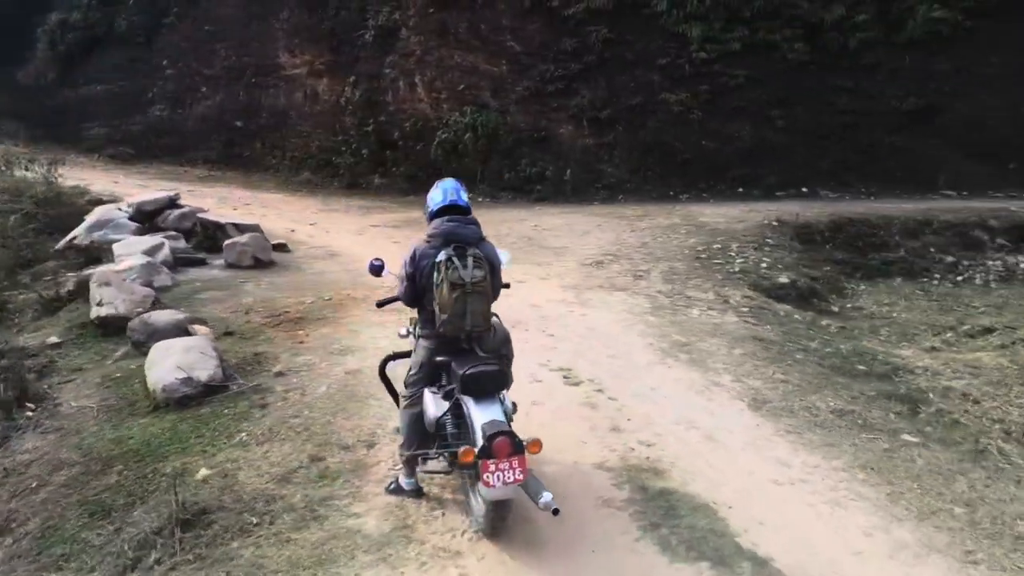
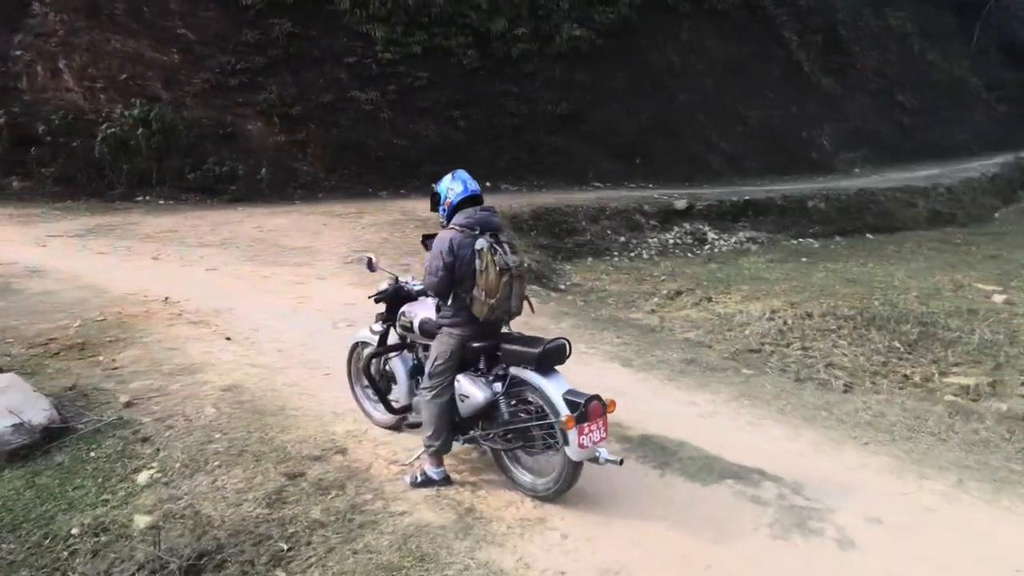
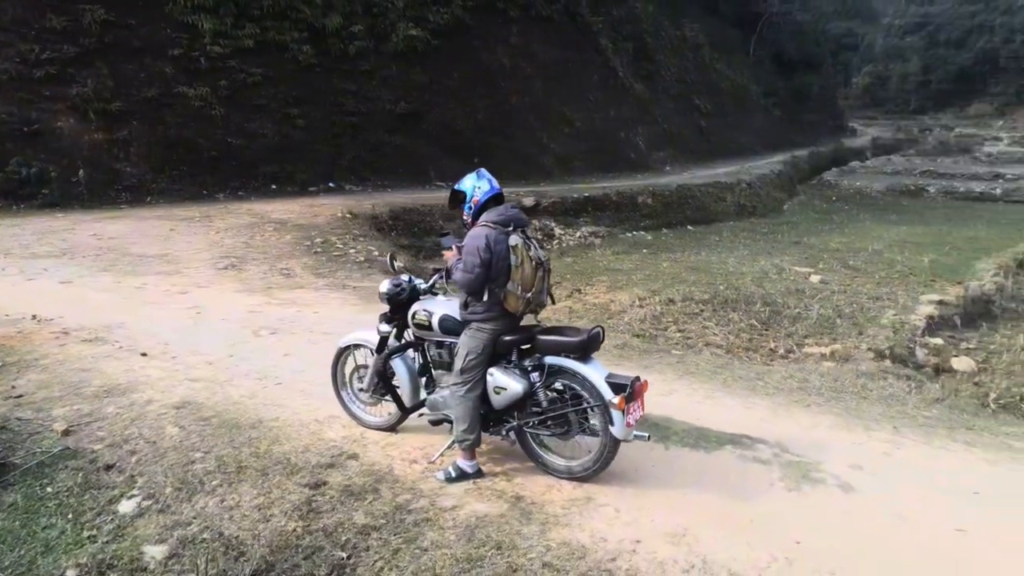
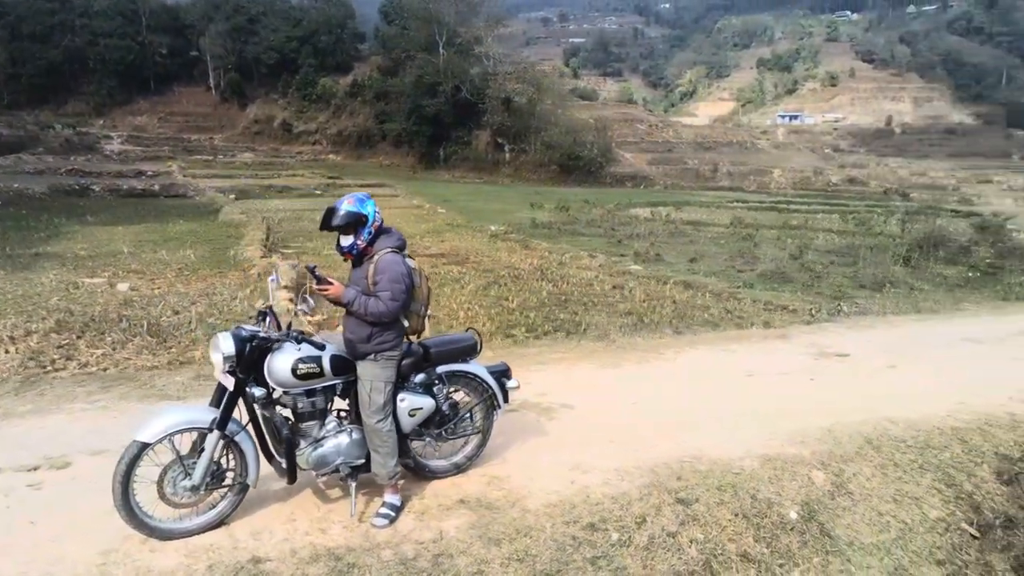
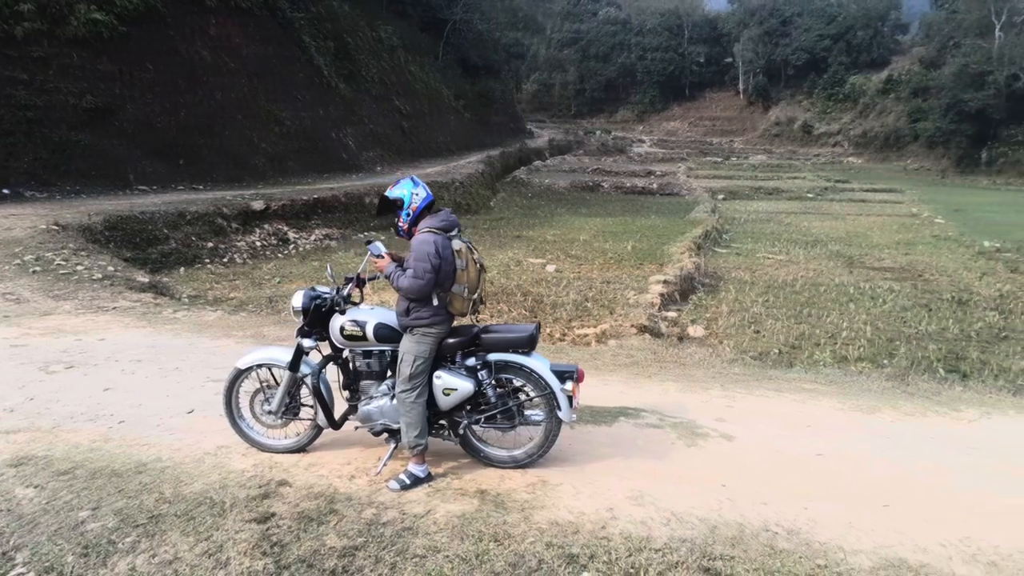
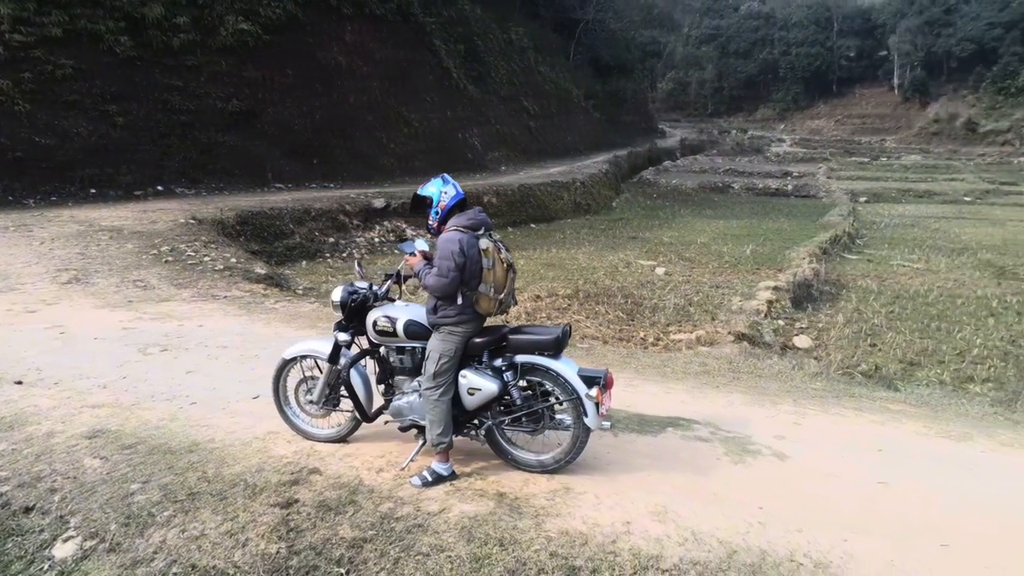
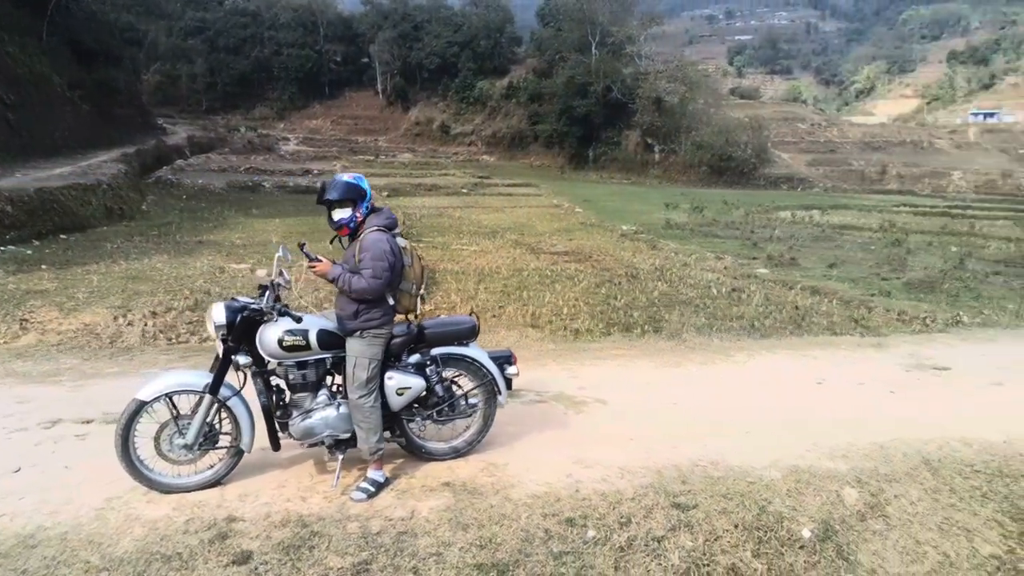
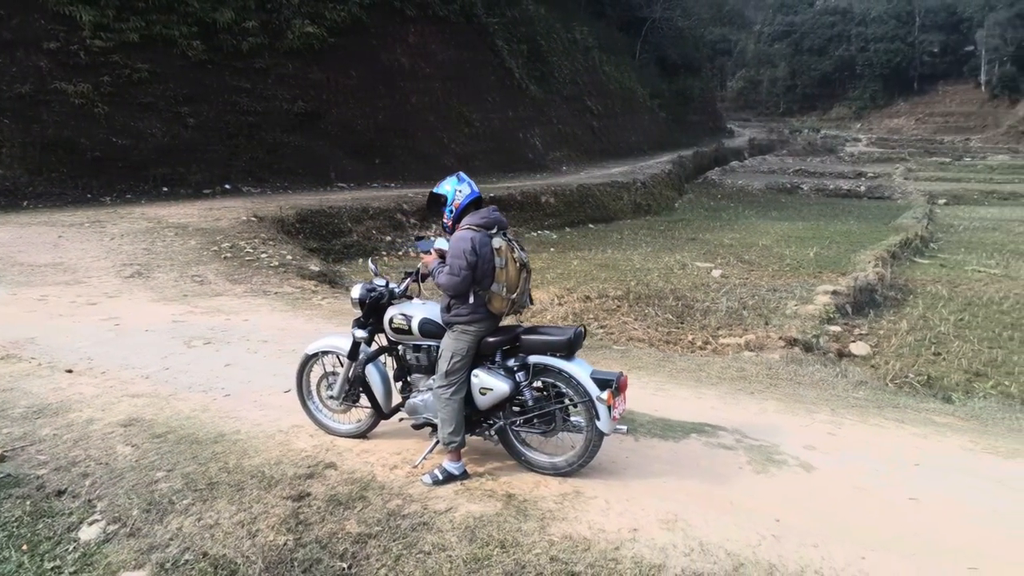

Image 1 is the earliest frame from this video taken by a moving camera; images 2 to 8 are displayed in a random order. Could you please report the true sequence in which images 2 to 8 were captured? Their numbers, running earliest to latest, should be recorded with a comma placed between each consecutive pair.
2, 3, 8, 6, 5, 7, 4
